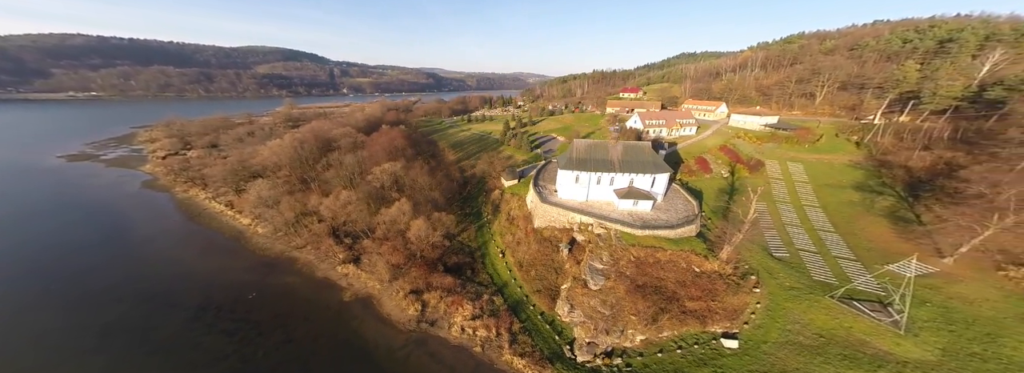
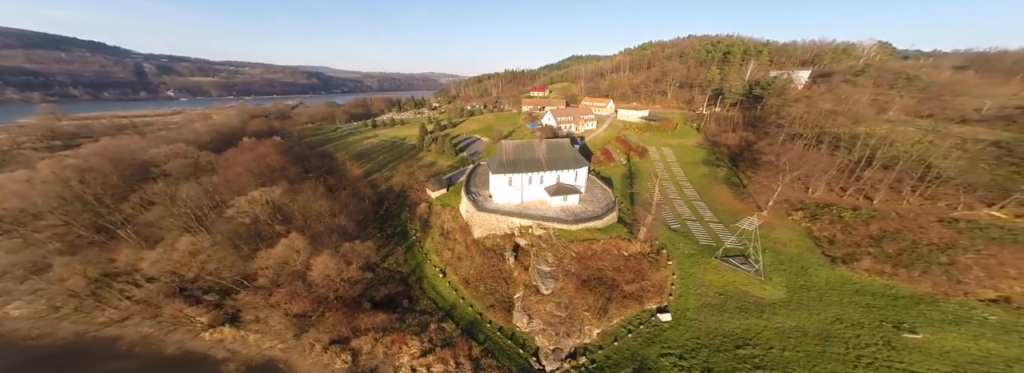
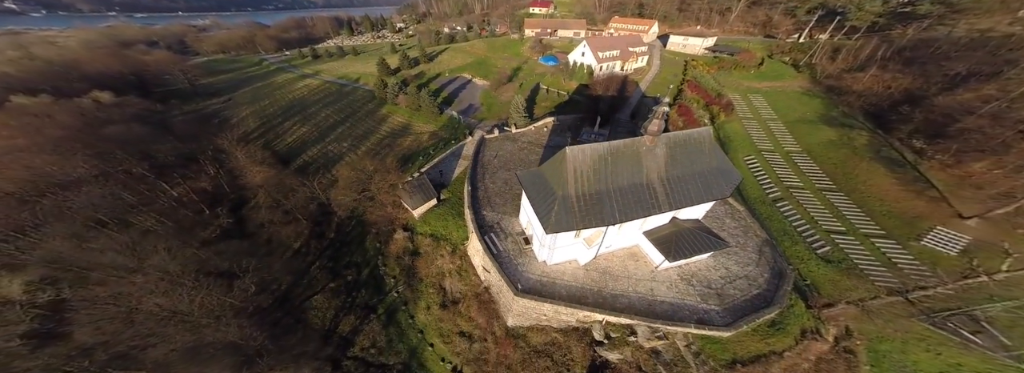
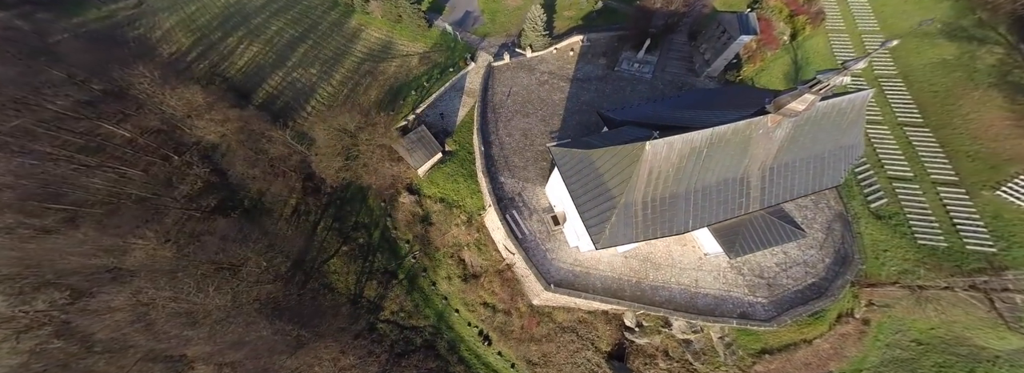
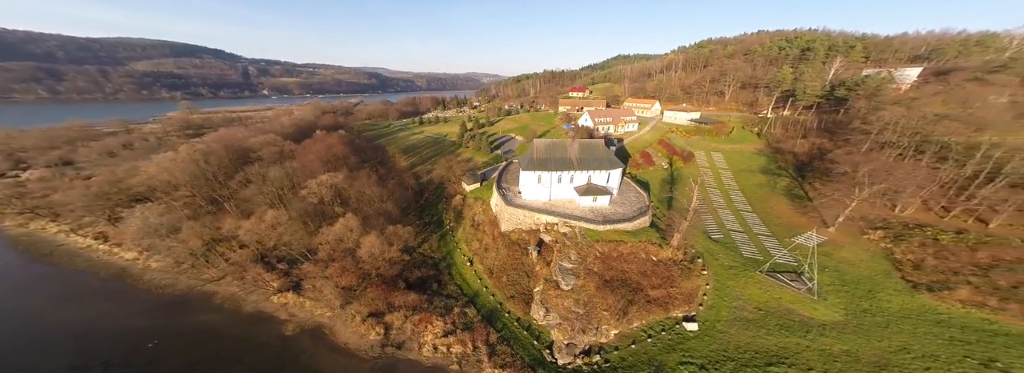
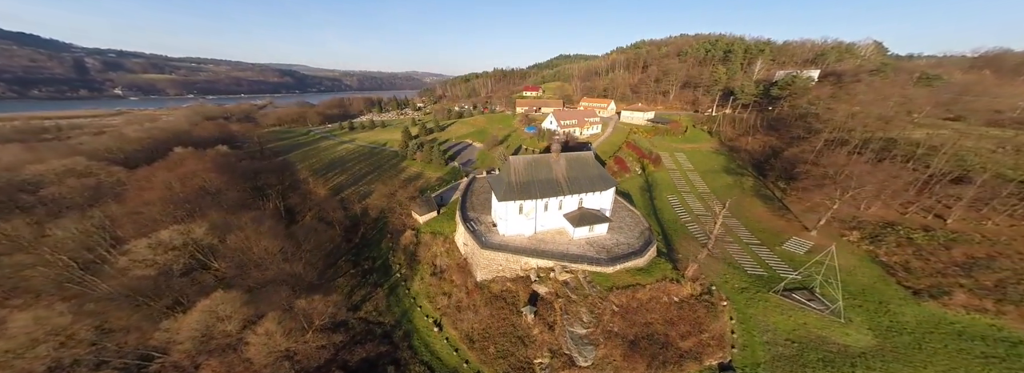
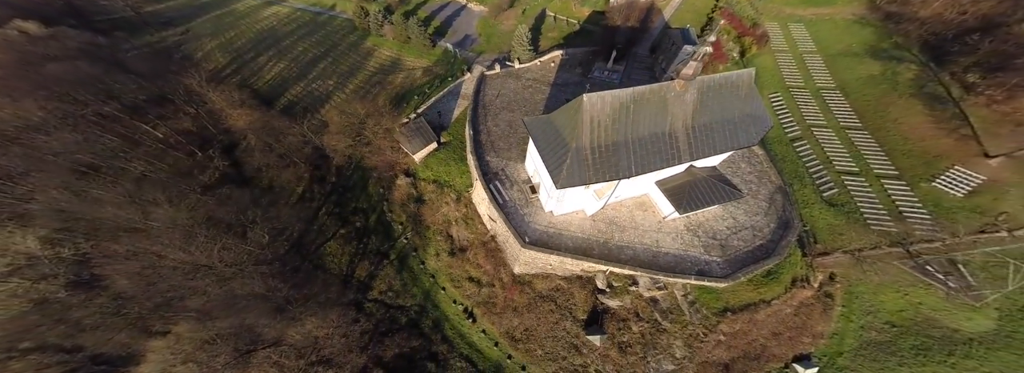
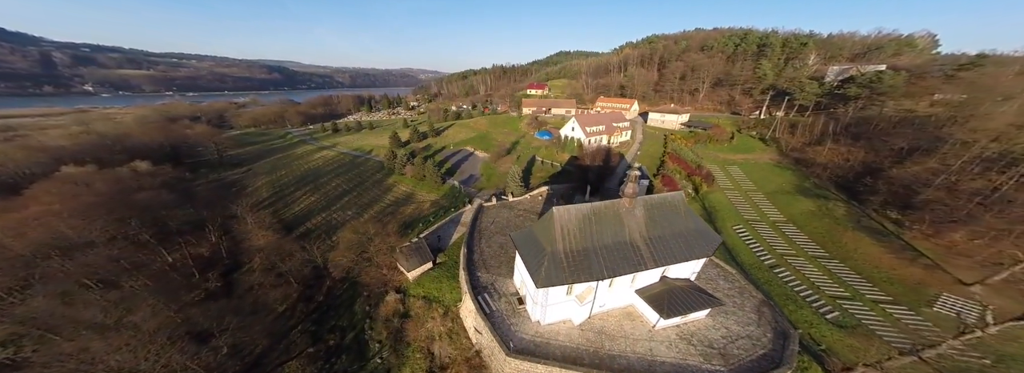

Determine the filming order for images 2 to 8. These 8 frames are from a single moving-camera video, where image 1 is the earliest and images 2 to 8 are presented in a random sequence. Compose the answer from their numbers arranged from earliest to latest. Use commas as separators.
5, 2, 6, 8, 3, 7, 4
